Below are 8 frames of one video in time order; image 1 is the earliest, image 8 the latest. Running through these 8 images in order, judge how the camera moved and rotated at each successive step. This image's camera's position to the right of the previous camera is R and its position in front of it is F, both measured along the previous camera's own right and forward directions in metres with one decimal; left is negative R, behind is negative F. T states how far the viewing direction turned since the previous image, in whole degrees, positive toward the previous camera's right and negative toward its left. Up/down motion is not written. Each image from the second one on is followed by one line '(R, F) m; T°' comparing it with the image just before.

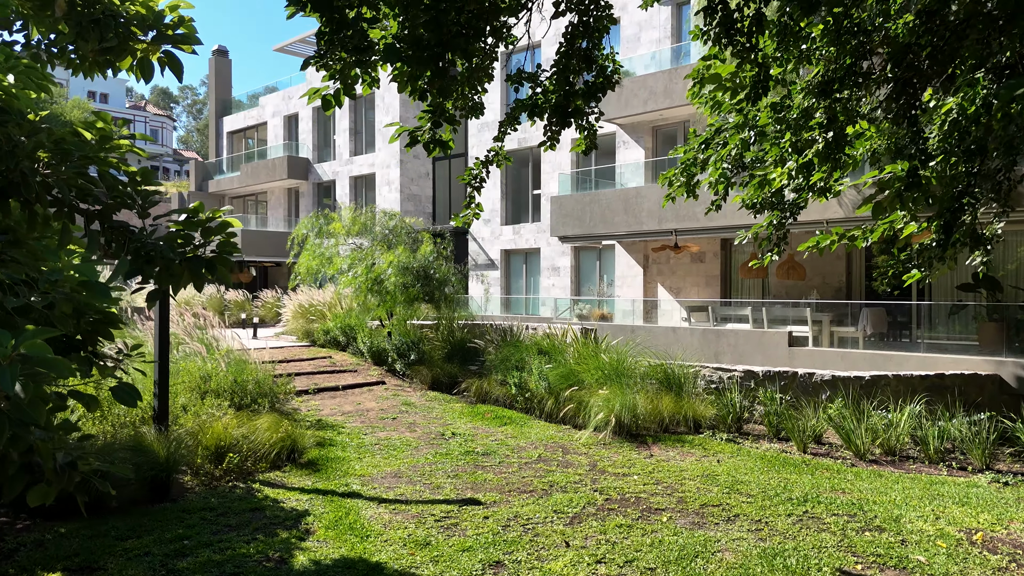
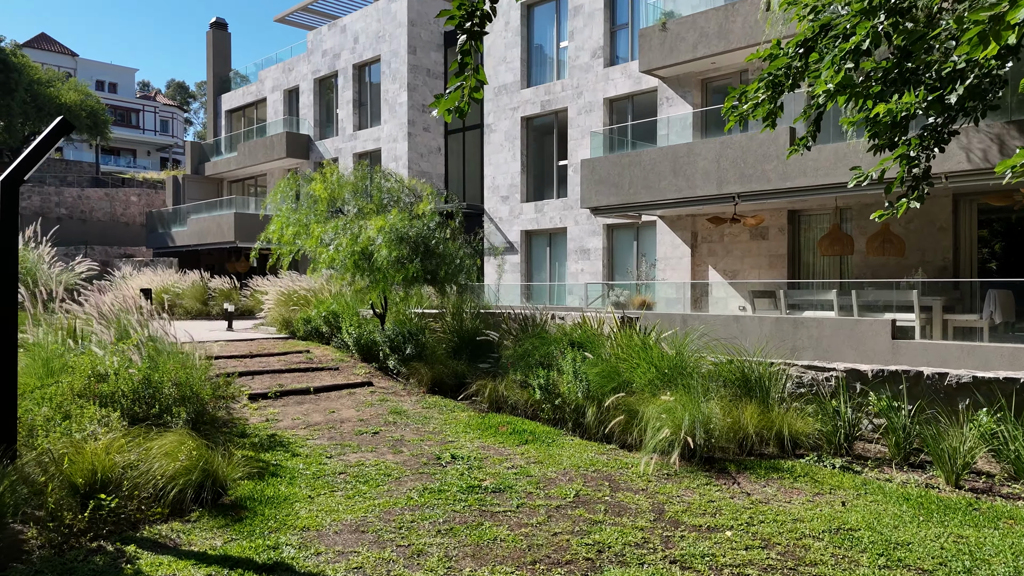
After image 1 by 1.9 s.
(0.0, +2.6) m; -2°
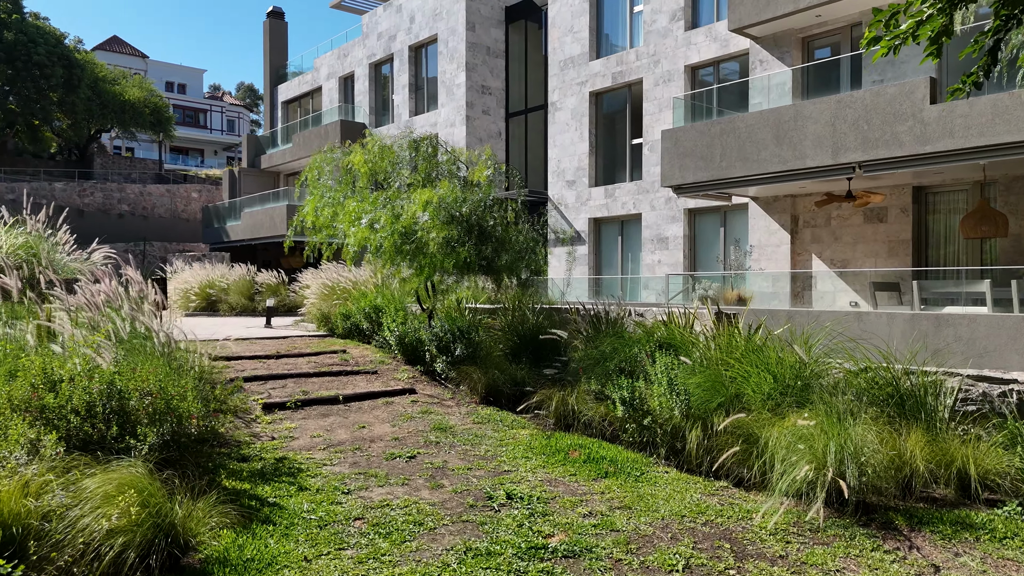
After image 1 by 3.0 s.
(-0.1, +1.7) m; -5°
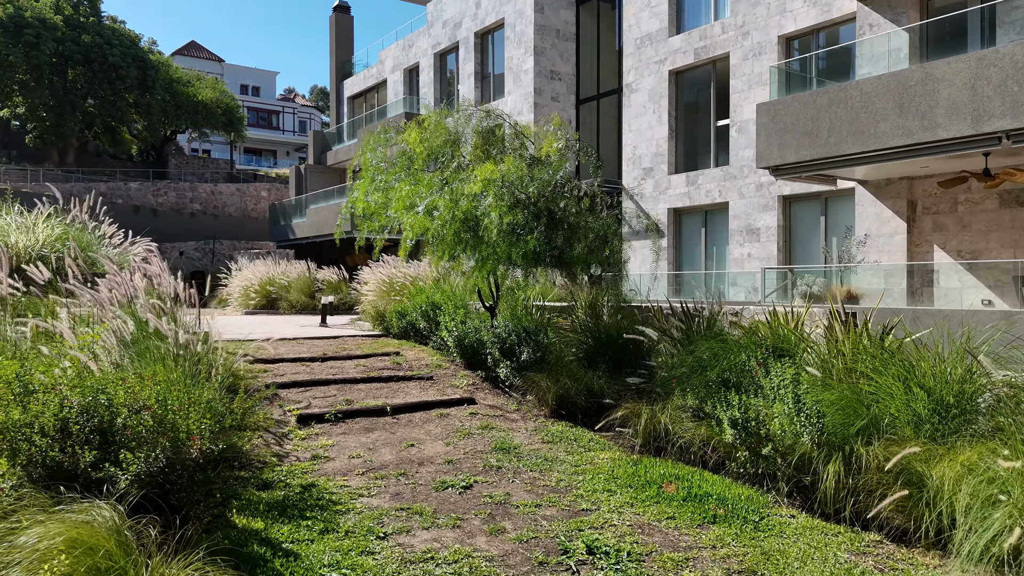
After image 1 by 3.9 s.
(-0.1, +1.1) m; -5°
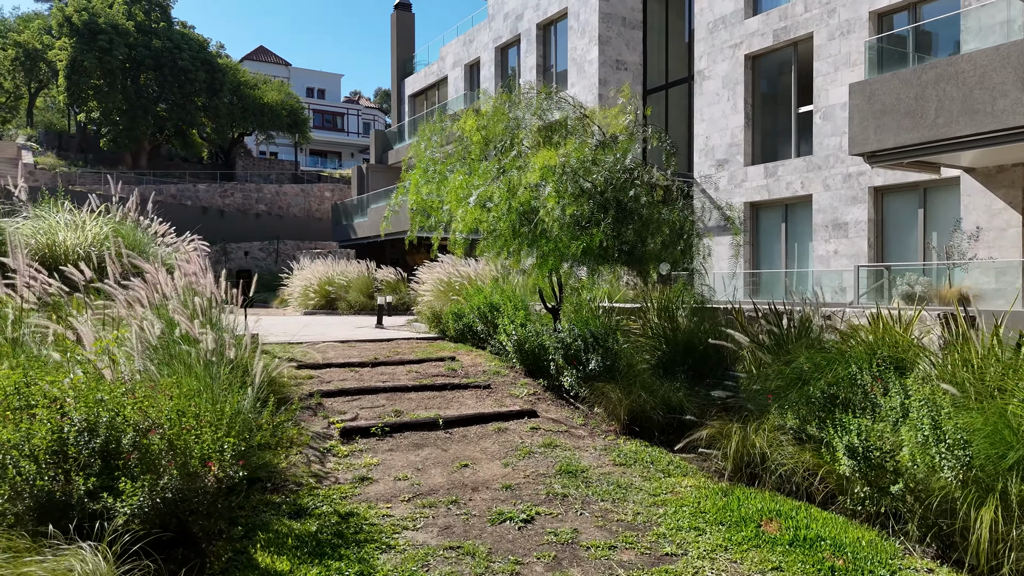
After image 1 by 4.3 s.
(0.0, +0.7) m; -5°
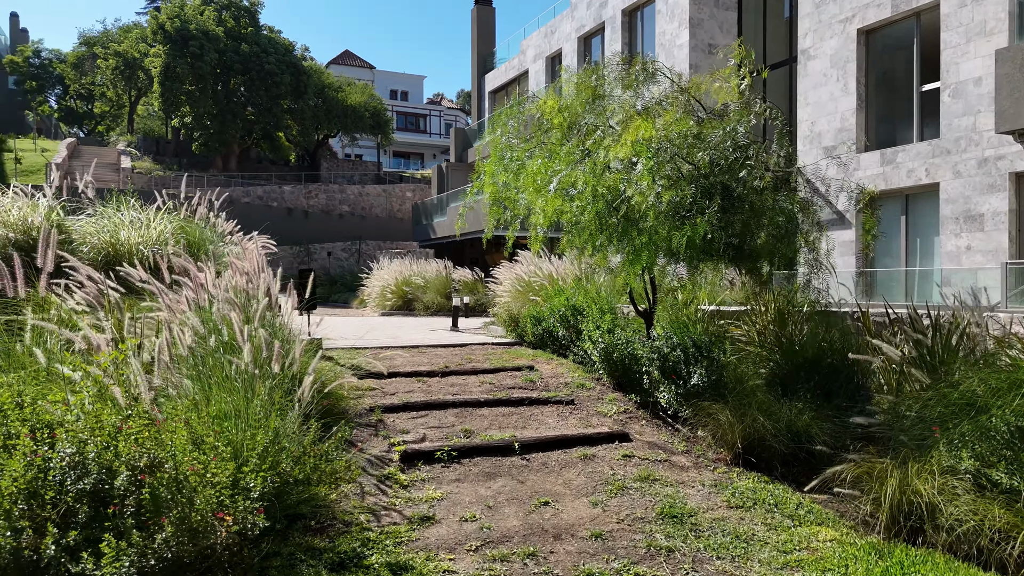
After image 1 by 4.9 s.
(0.0, +0.8) m; -6°
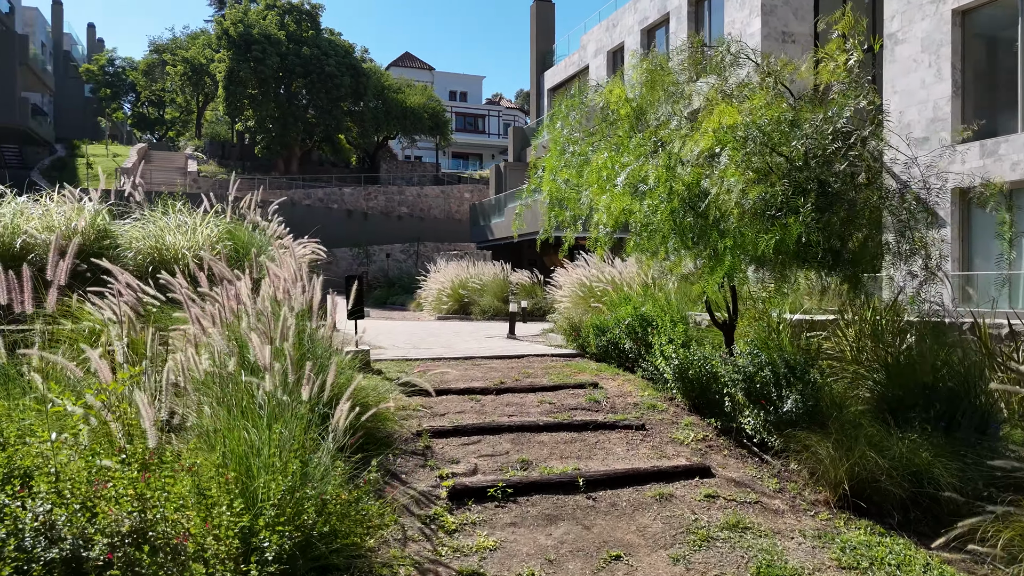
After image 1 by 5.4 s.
(0.0, +0.6) m; -5°
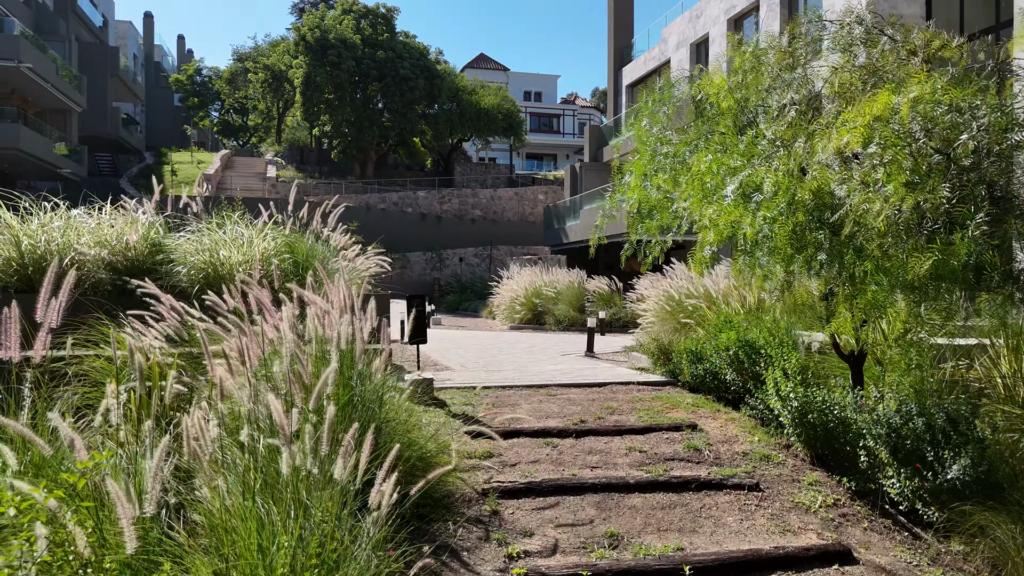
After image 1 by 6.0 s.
(-0.1, +0.8) m; -6°
